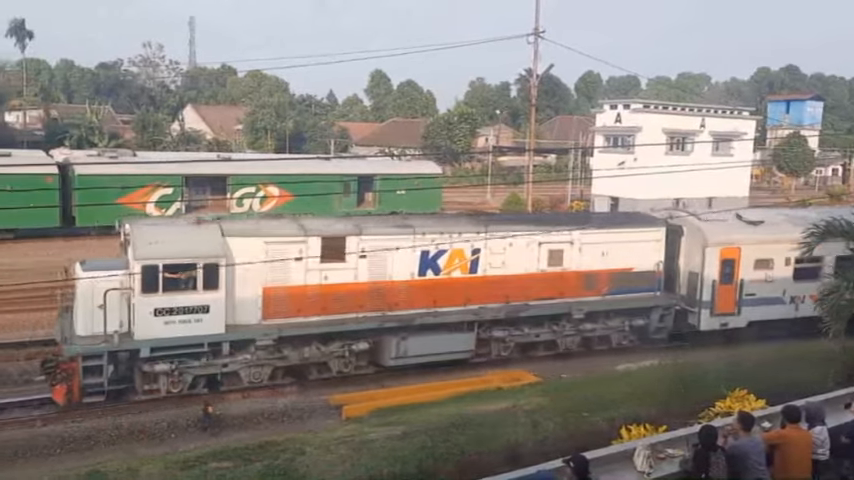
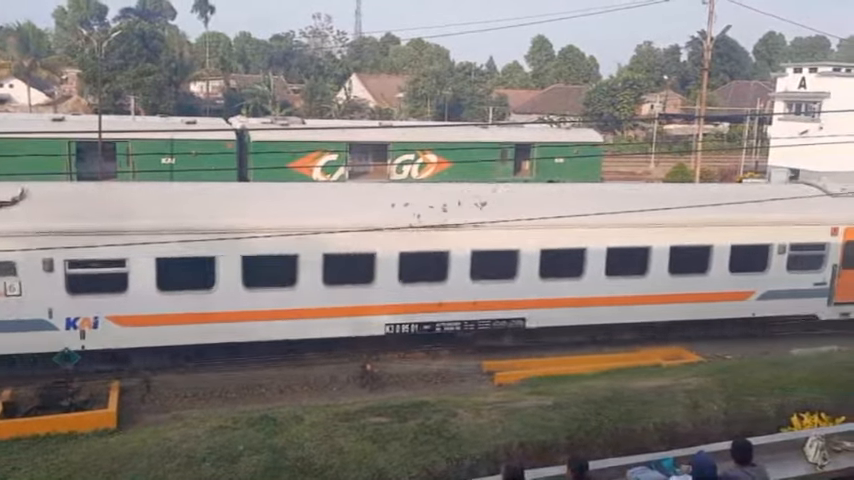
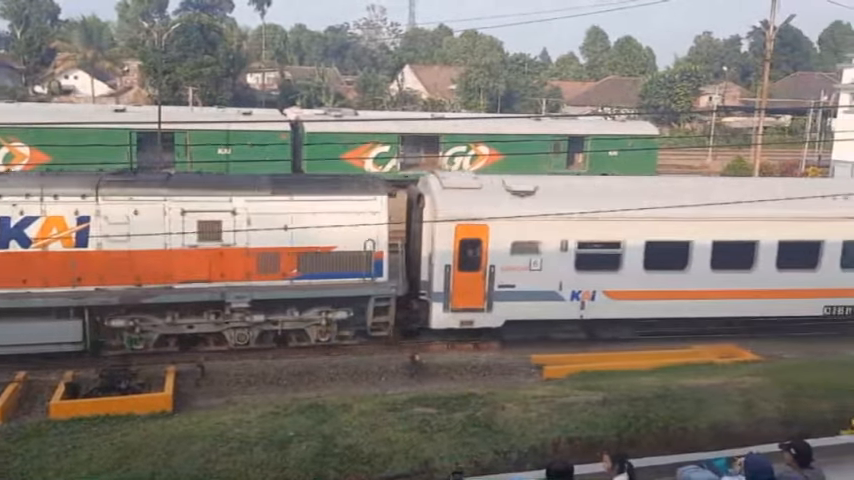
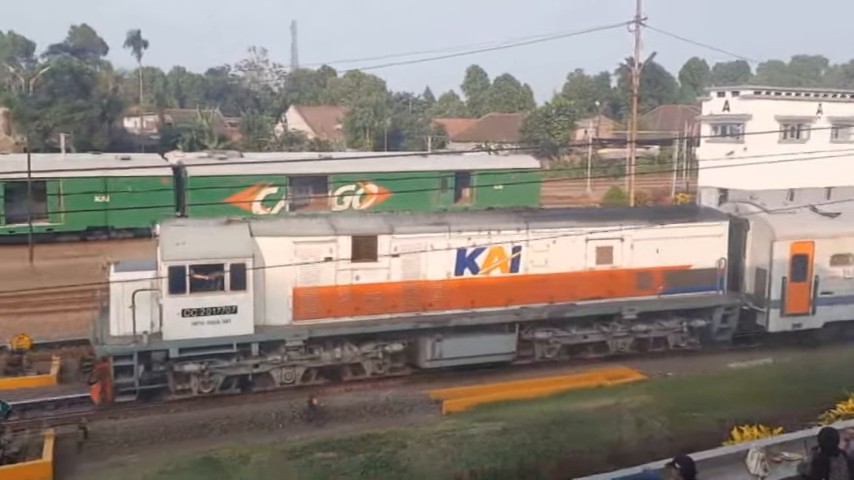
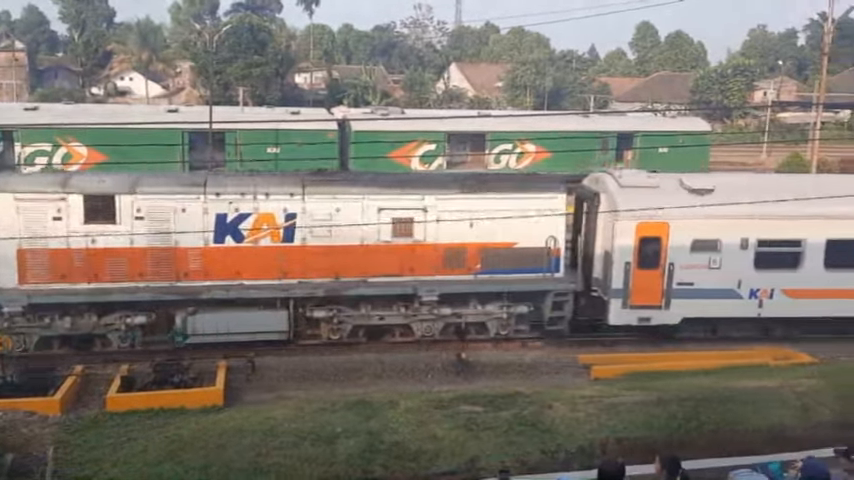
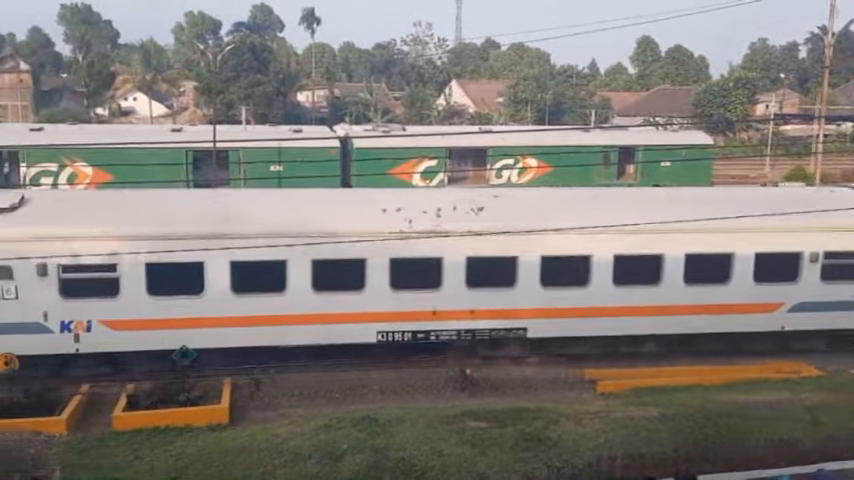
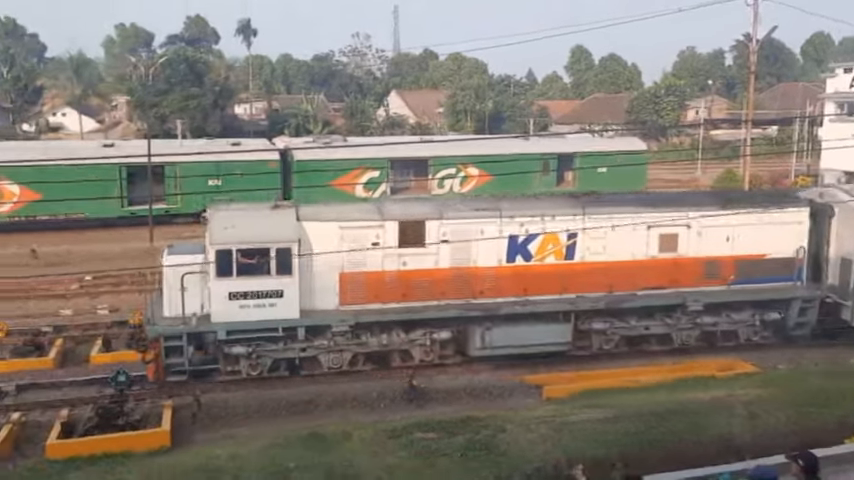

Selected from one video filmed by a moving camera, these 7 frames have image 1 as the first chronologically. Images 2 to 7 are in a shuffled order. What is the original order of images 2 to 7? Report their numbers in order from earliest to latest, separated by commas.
4, 7, 5, 3, 2, 6
